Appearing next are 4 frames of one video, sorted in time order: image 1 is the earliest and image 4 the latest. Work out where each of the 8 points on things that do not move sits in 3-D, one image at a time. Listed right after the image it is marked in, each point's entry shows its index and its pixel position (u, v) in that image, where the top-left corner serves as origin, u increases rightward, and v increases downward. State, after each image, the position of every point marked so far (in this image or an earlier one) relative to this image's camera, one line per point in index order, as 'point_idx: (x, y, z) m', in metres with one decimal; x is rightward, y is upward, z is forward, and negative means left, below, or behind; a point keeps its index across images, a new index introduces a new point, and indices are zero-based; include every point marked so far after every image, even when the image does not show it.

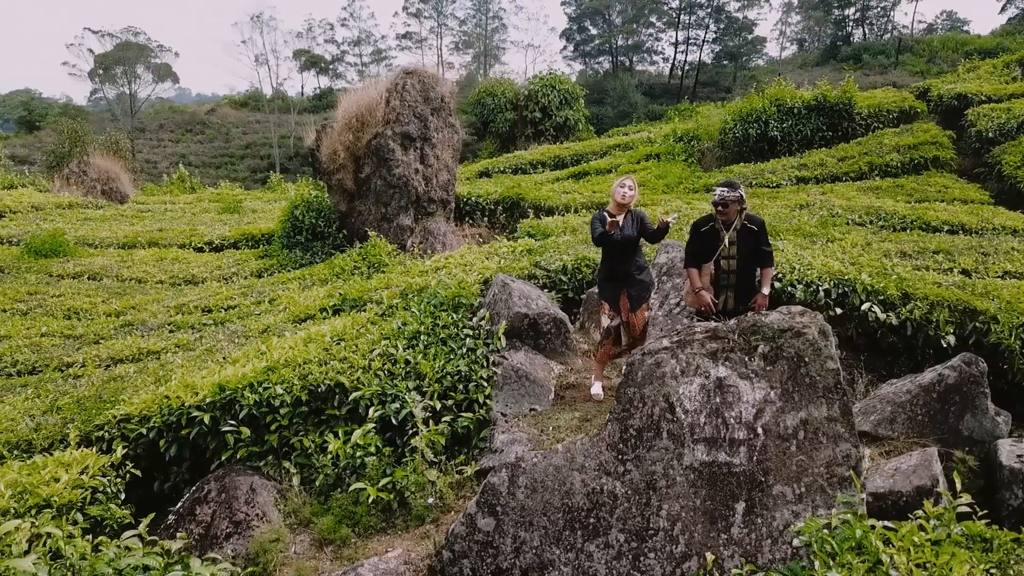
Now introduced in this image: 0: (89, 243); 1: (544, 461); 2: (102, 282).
0: (-8.2, +0.9, +15.9) m
1: (+0.1, -0.9, +4.2) m
2: (-6.6, +0.1, +13.1) m
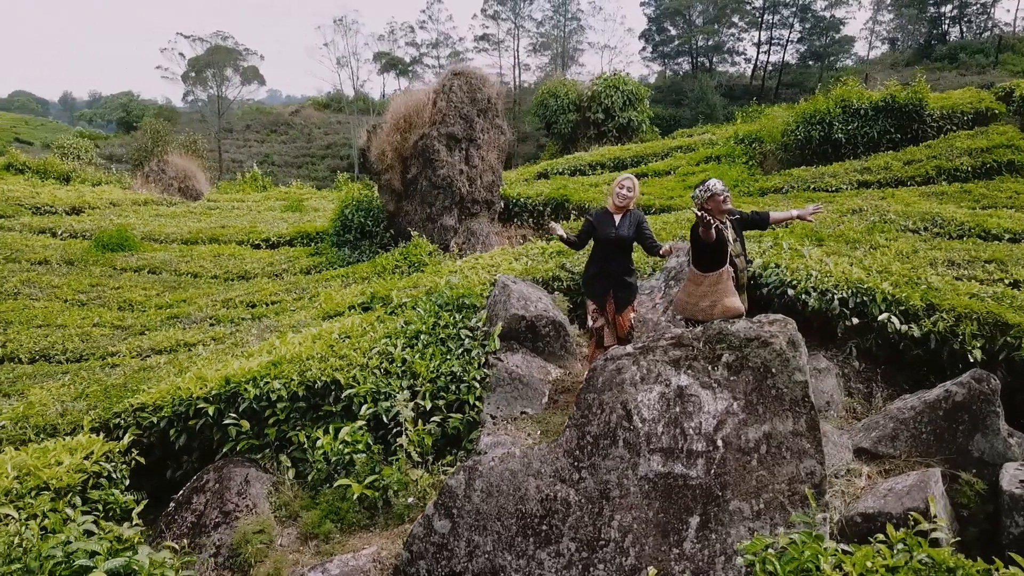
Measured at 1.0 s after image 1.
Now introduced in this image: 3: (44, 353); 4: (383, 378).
0: (-7.2, +1.0, +16.6) m
1: (-0.1, -0.9, +4.1) m
2: (-5.9, +0.2, +13.7) m
3: (-5.4, -0.7, +9.5) m
4: (-0.9, -0.7, +5.9) m
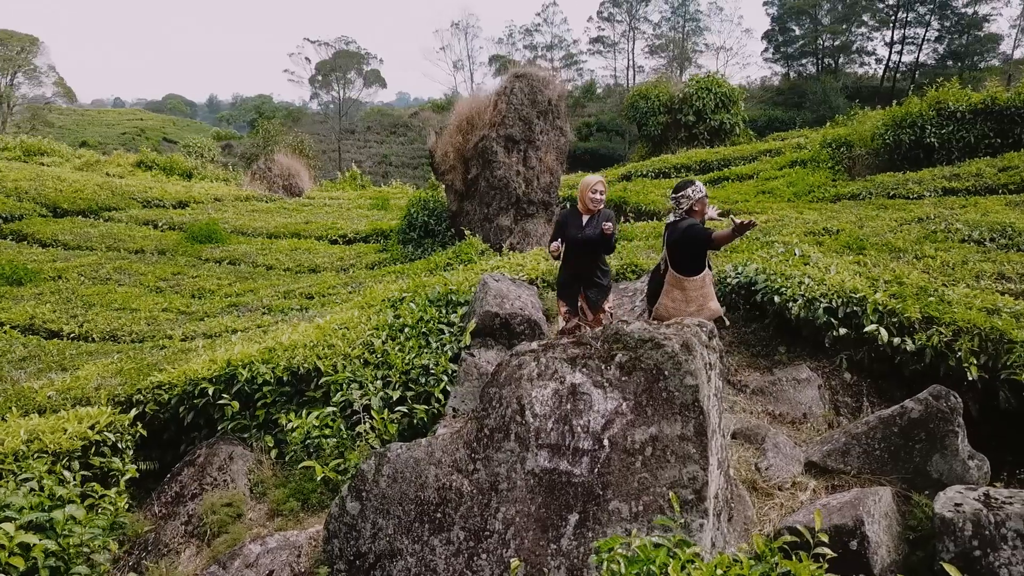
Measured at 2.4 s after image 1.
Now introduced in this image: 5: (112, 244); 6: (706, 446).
0: (-5.8, +1.2, +17.6) m
1: (-0.5, -0.9, +4.3) m
2: (-4.9, +0.4, +14.5) m
3: (-5.0, -0.6, +10.4) m
4: (-1.1, -0.6, +6.1) m
5: (-7.7, +0.9, +15.8) m
6: (+0.9, -0.7, +3.7) m
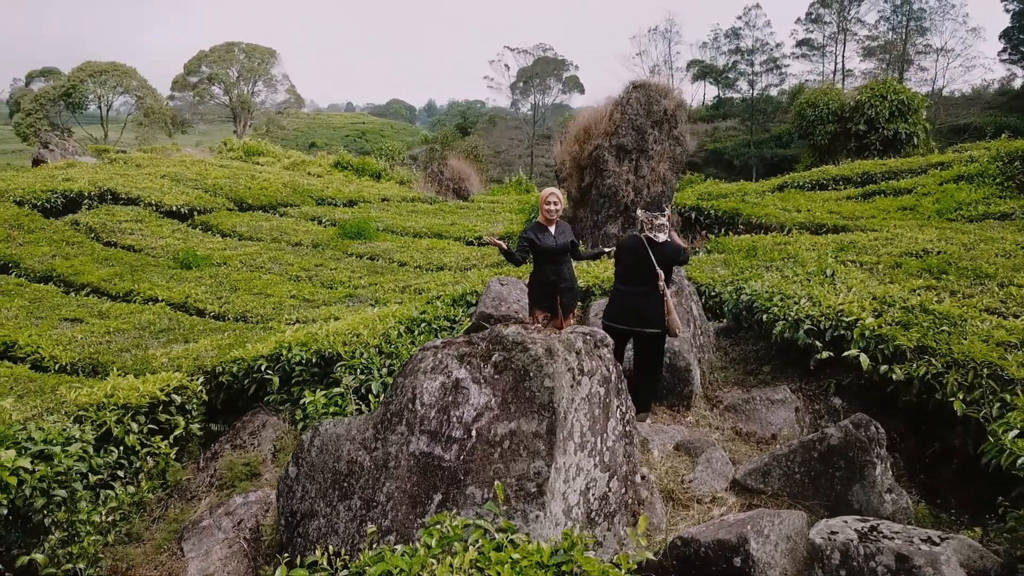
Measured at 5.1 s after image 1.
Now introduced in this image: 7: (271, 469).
0: (-2.8, +1.3, +19.1) m
1: (-1.0, -0.8, +4.9) m
2: (-2.7, +0.5, +15.9) m
3: (-3.9, -0.4, +11.9) m
4: (-1.2, -0.6, +6.8) m
5: (-5.1, +1.1, +17.8) m
6: (+0.2, -0.8, +4.0) m
7: (-1.9, -1.4, +6.5) m
